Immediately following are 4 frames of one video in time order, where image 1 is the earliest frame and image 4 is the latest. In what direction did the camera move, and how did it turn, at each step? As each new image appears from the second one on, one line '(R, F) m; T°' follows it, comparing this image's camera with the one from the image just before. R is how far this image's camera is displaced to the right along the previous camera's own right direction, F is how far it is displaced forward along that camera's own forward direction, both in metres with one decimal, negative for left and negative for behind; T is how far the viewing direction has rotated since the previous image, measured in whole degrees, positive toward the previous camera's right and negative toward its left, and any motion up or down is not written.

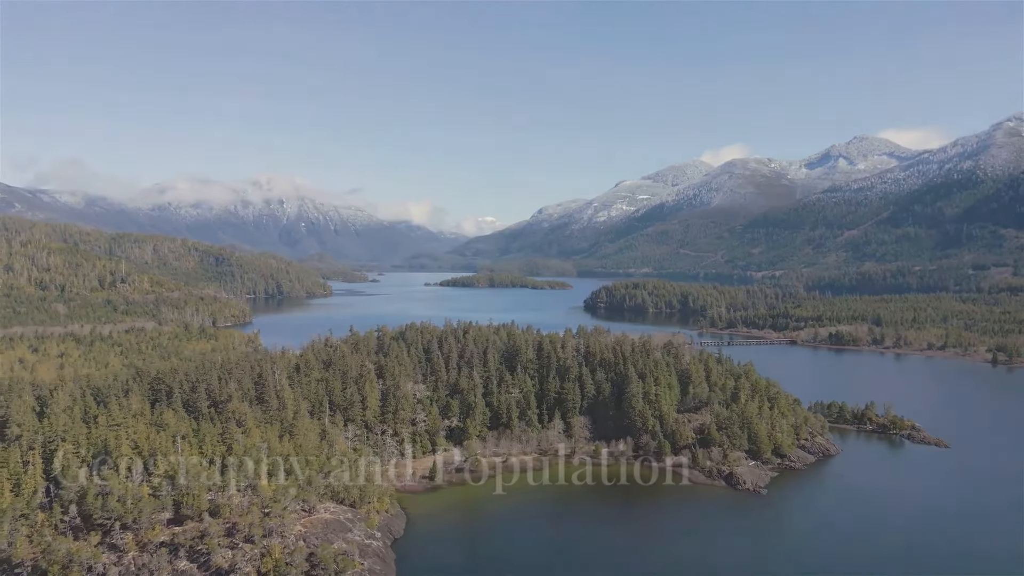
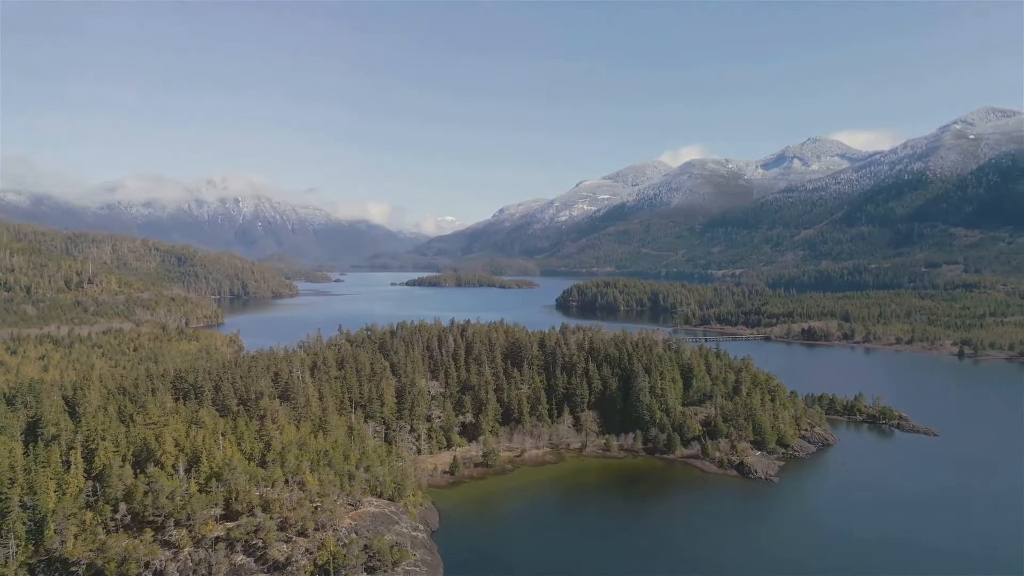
(-3.8, -0.8) m; +3°
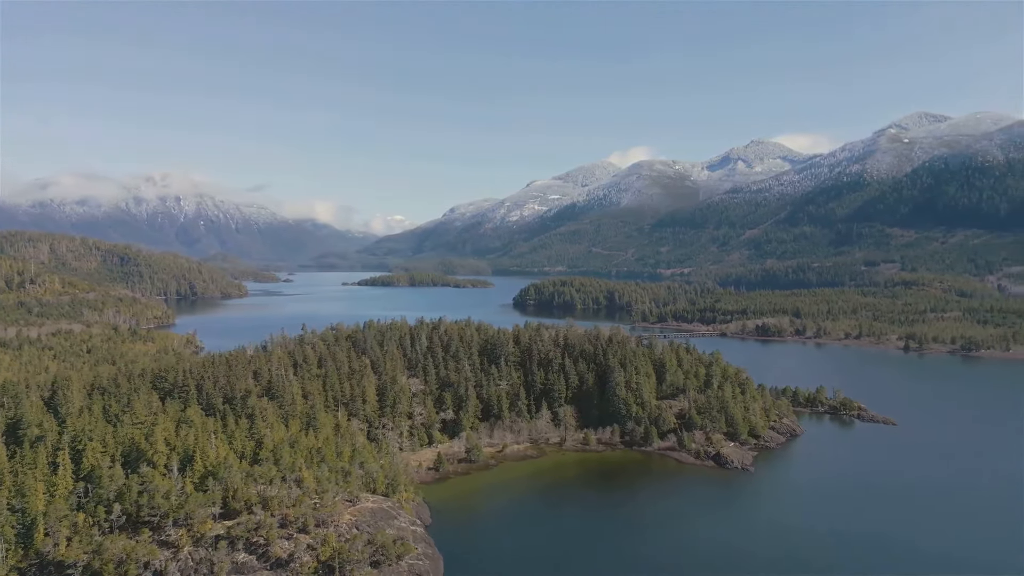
(-2.2, -0.5) m; +4°
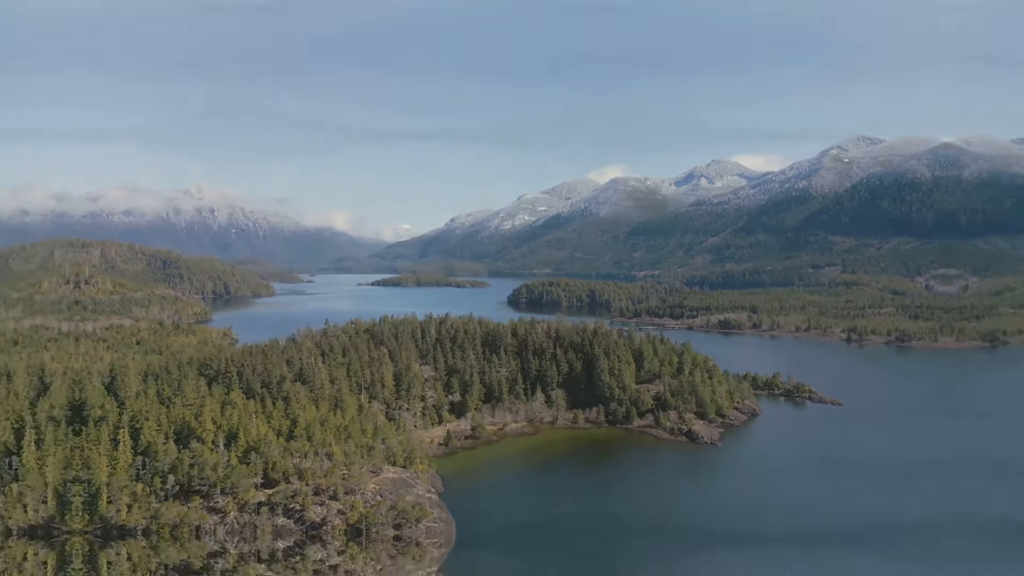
(+2.8, -8.0) m; -2°
